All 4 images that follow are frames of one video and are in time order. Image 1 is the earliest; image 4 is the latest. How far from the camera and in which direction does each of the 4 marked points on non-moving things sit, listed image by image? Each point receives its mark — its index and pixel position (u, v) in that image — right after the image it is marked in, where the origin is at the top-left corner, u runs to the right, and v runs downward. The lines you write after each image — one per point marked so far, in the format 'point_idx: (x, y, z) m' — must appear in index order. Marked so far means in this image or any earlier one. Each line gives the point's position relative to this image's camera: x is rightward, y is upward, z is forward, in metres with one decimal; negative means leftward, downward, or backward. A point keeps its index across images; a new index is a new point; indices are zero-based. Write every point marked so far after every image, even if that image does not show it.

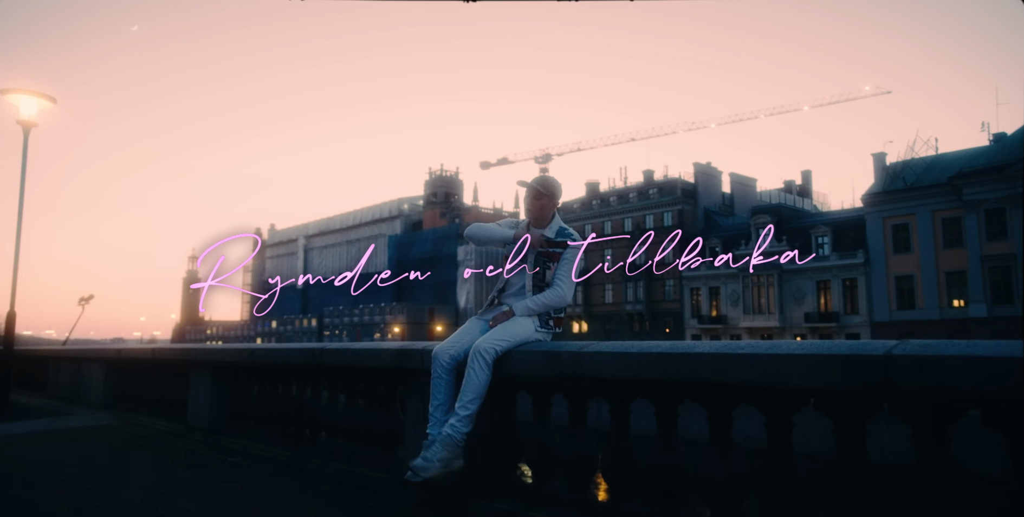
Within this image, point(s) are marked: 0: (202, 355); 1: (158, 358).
0: (-2.9, -0.9, +6.4) m
1: (-3.7, -1.1, +7.3) m
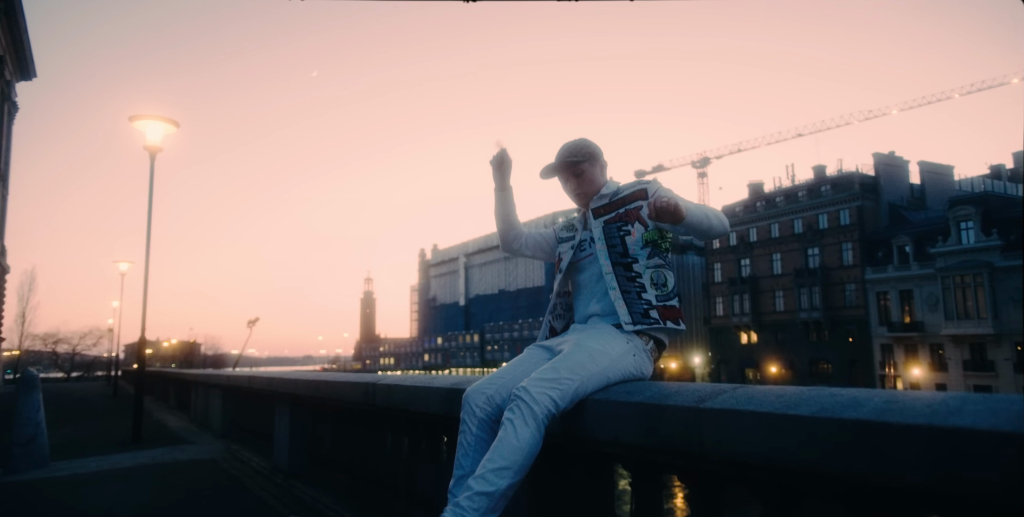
0: (-1.9, -1.0, +5.6) m
1: (-2.5, -1.2, +6.7) m
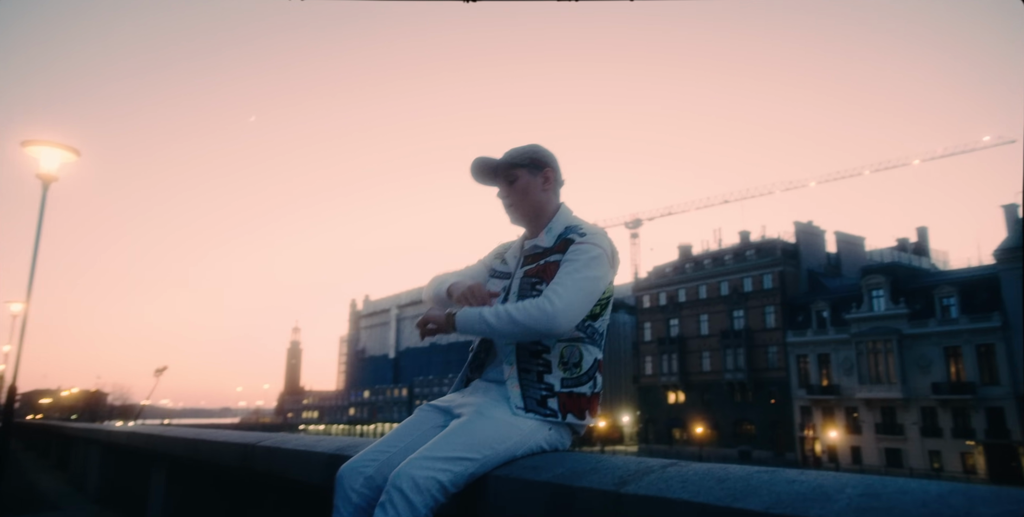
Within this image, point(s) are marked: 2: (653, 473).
0: (-2.5, -1.3, +4.9) m
1: (-3.3, -1.6, +5.9) m
2: (+0.4, -0.5, +1.8) m
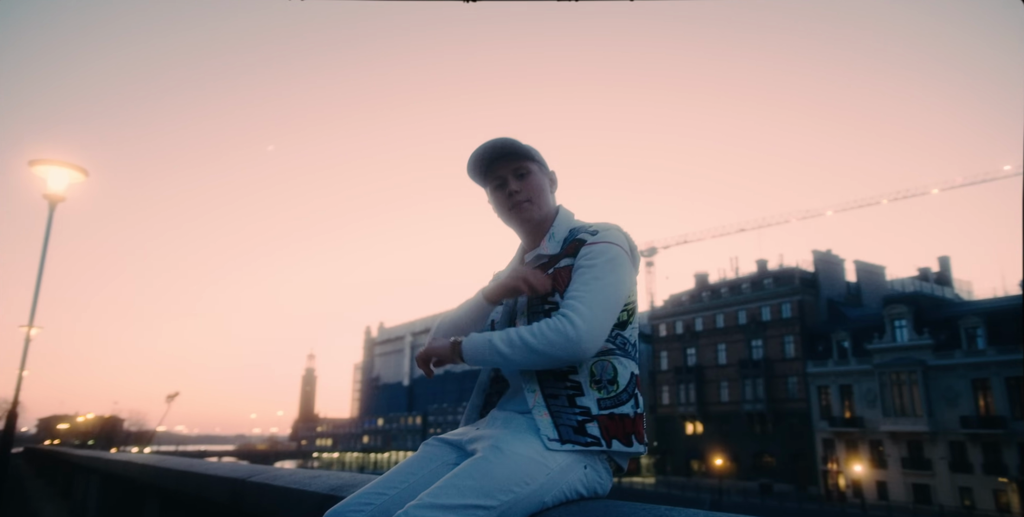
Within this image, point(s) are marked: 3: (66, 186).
0: (-2.4, -1.4, +4.6) m
1: (-3.1, -1.7, +5.6) m
2: (+0.4, -0.6, +1.5) m
3: (-5.7, +0.9, +8.8) m
